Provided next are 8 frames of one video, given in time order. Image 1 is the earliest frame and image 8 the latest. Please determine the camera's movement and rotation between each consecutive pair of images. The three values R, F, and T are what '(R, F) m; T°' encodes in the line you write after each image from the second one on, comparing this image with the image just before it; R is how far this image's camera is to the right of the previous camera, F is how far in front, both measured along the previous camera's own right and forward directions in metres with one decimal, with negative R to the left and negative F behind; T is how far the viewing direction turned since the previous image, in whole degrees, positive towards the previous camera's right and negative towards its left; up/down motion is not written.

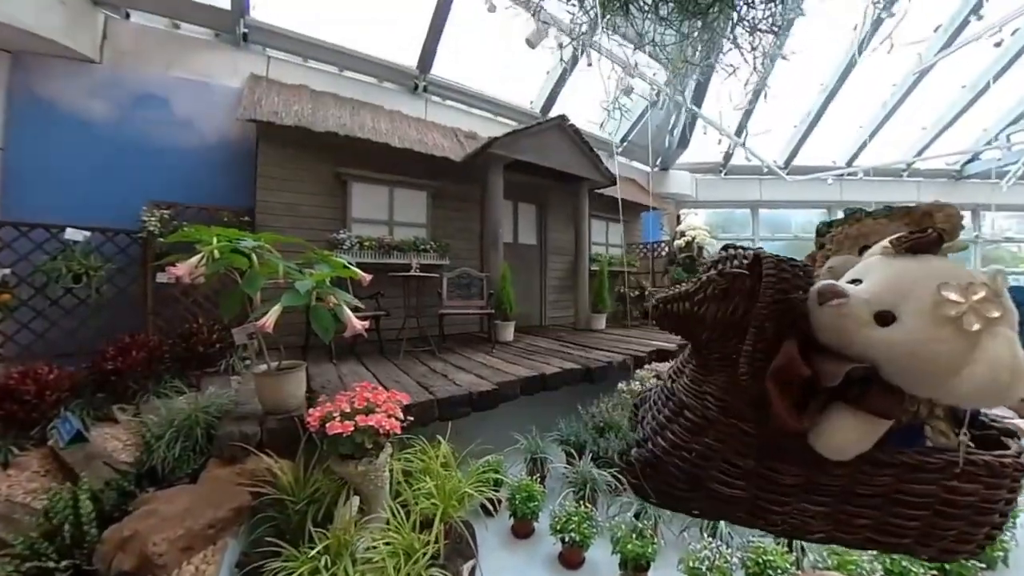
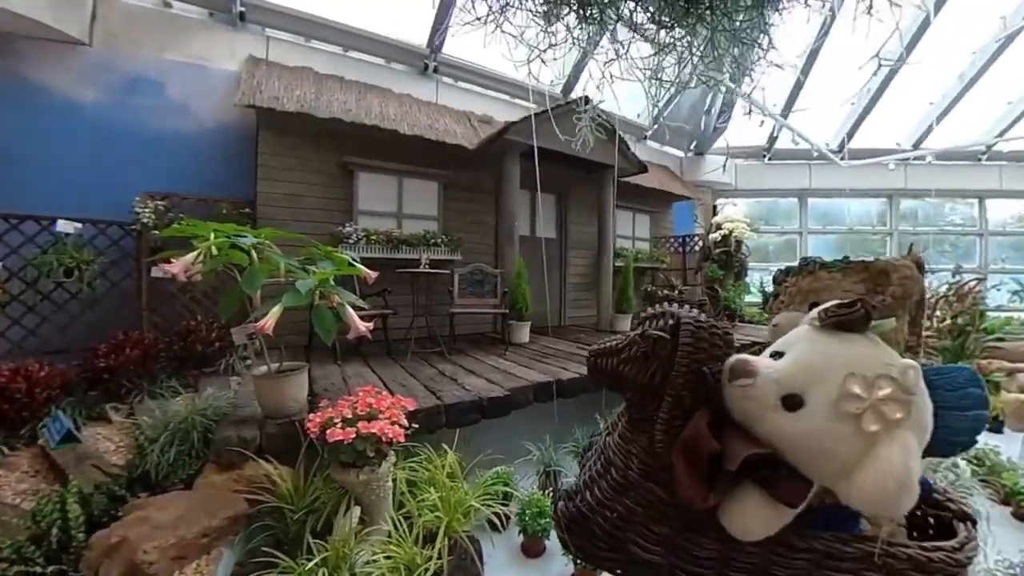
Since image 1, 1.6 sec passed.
(+0.1, +0.4) m; -3°
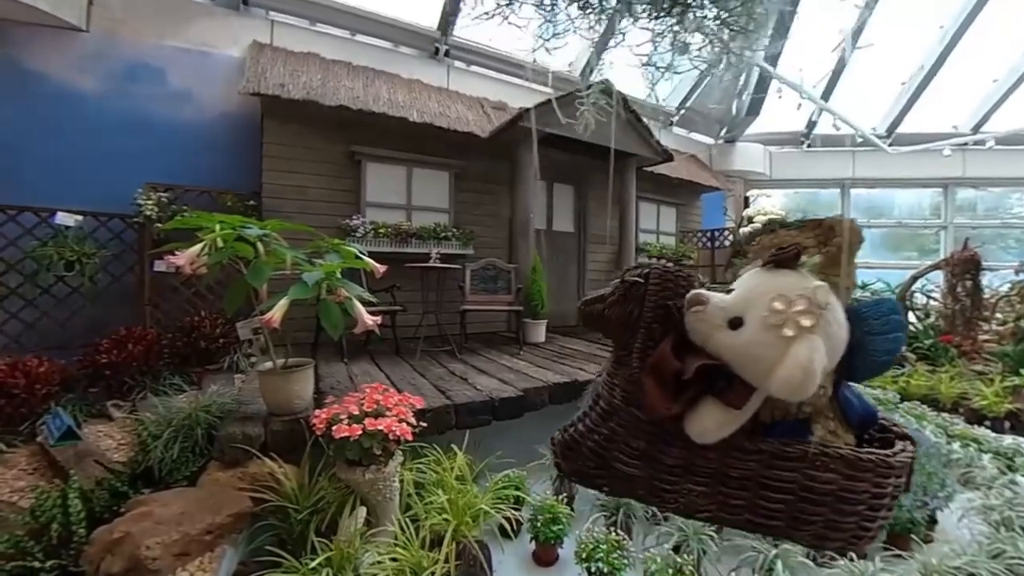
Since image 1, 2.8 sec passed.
(0.0, +0.3) m; -2°
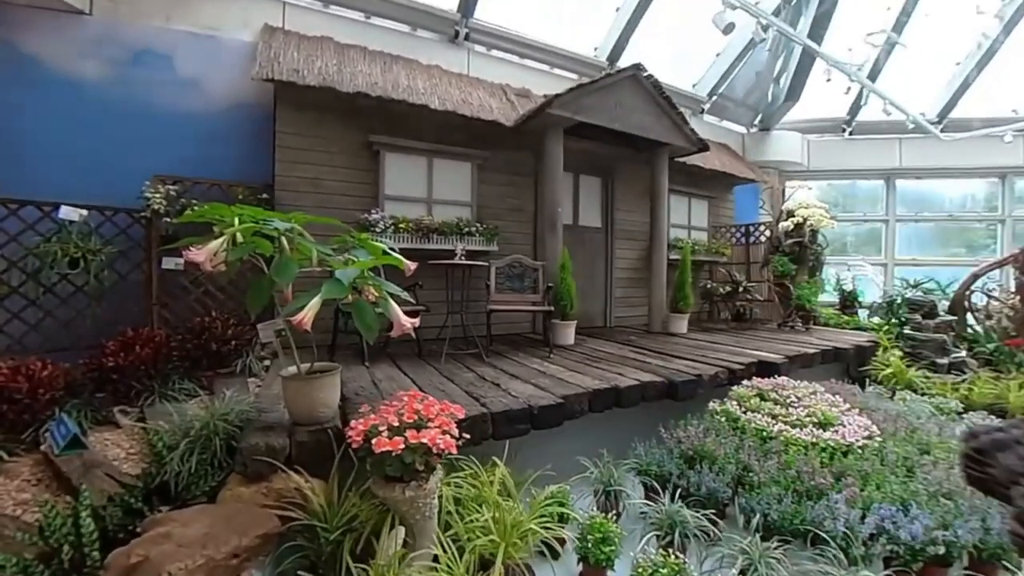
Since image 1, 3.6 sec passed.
(-0.2, +0.2) m; 0°
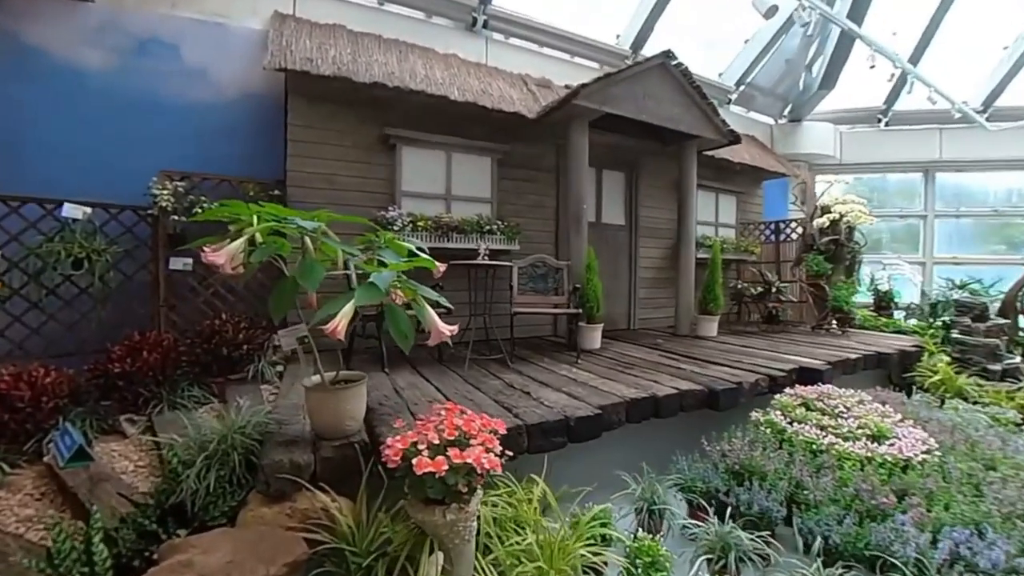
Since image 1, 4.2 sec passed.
(-0.2, +0.2) m; 0°
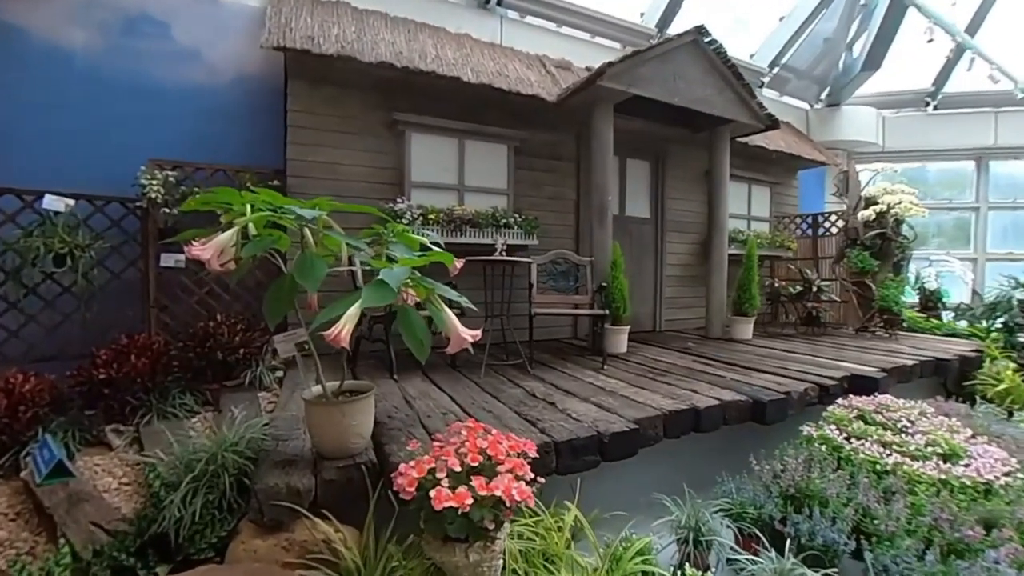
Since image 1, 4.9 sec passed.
(-0.1, +0.3) m; -1°
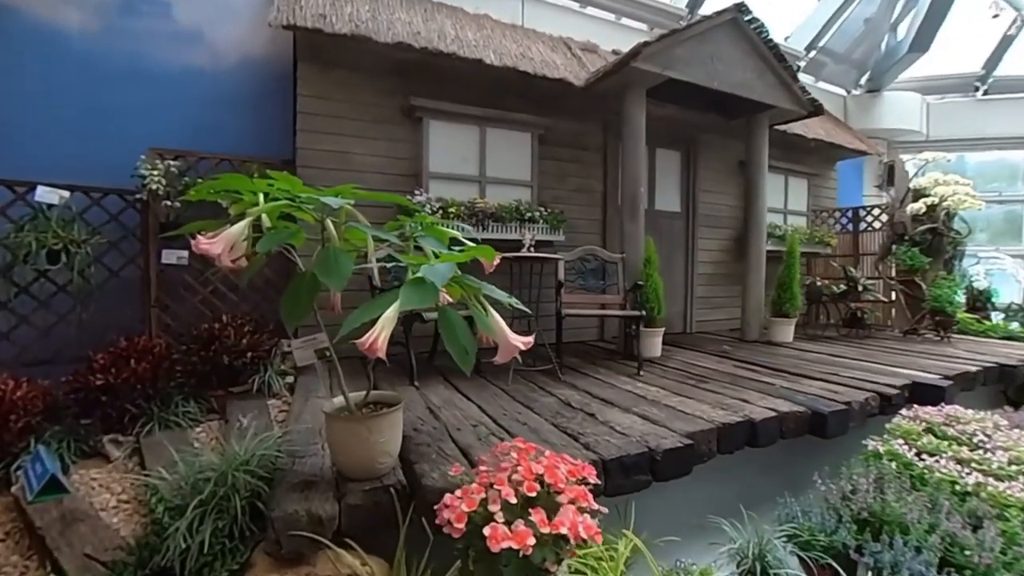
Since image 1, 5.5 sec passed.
(-0.2, +0.2) m; 0°
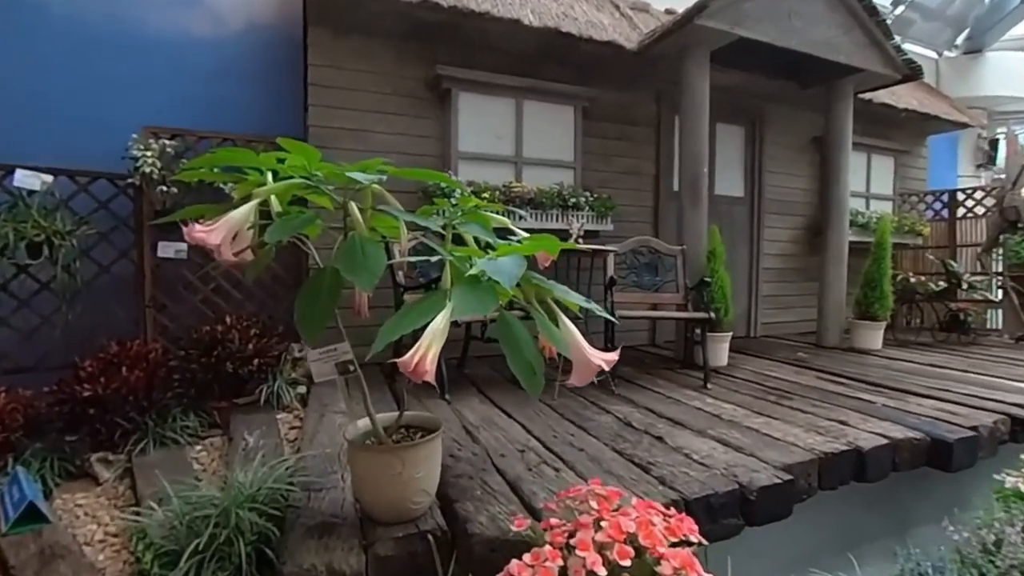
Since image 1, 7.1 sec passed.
(-0.2, +0.4) m; -2°
